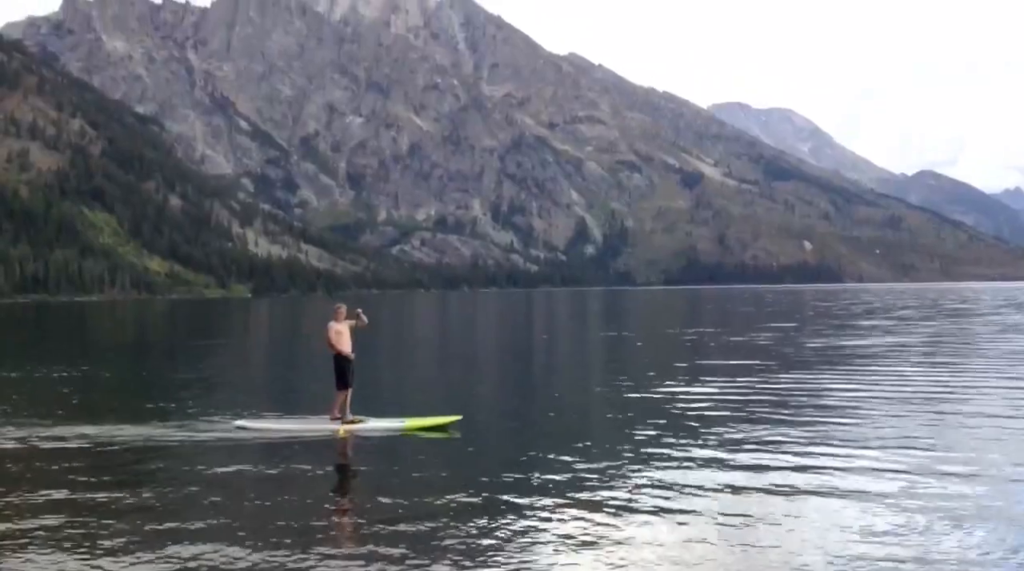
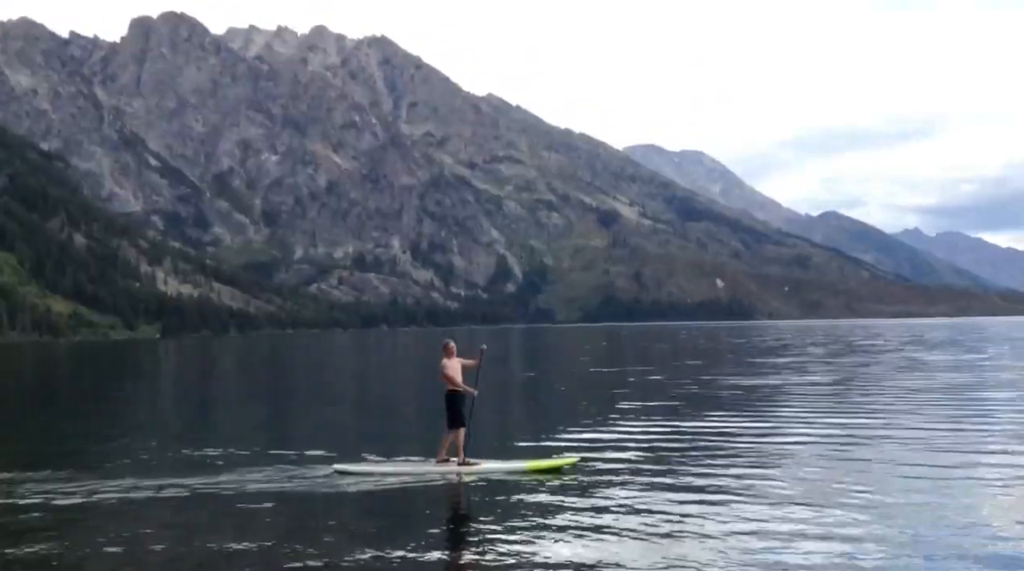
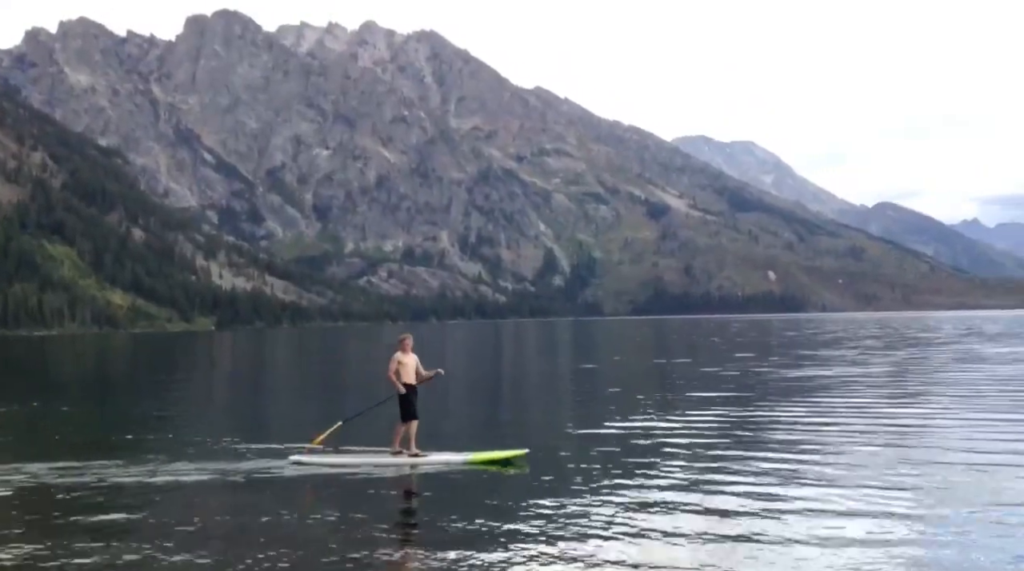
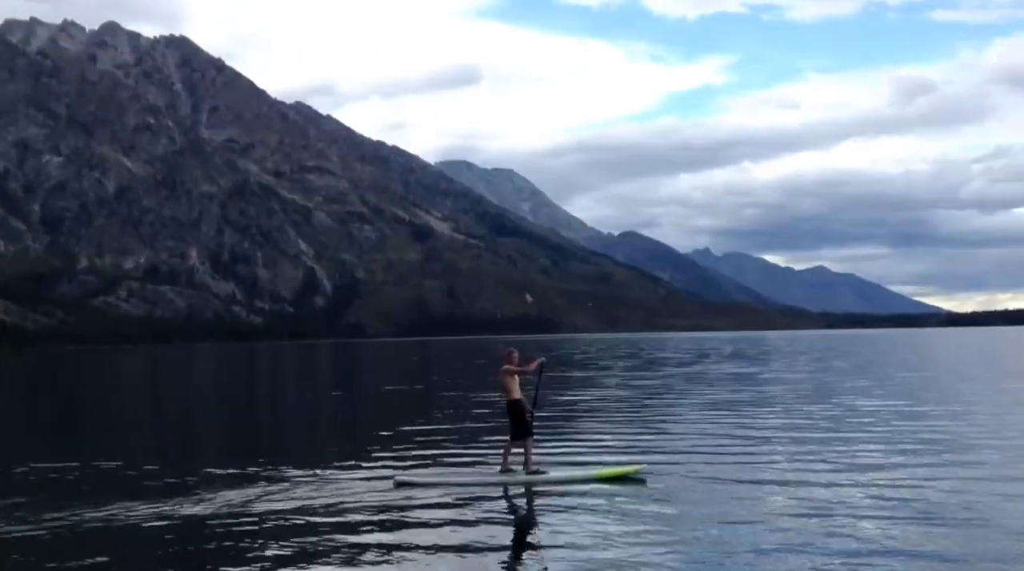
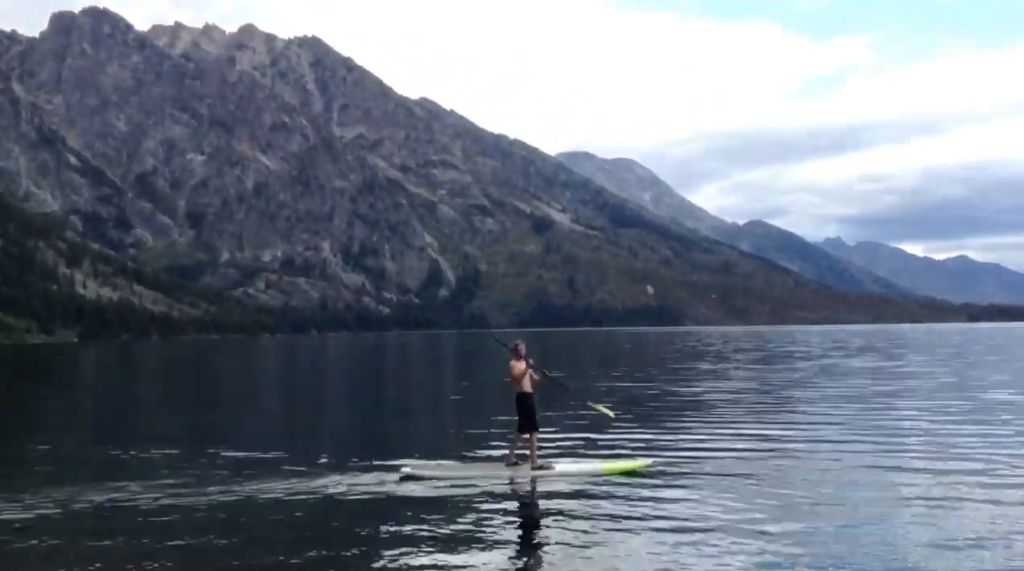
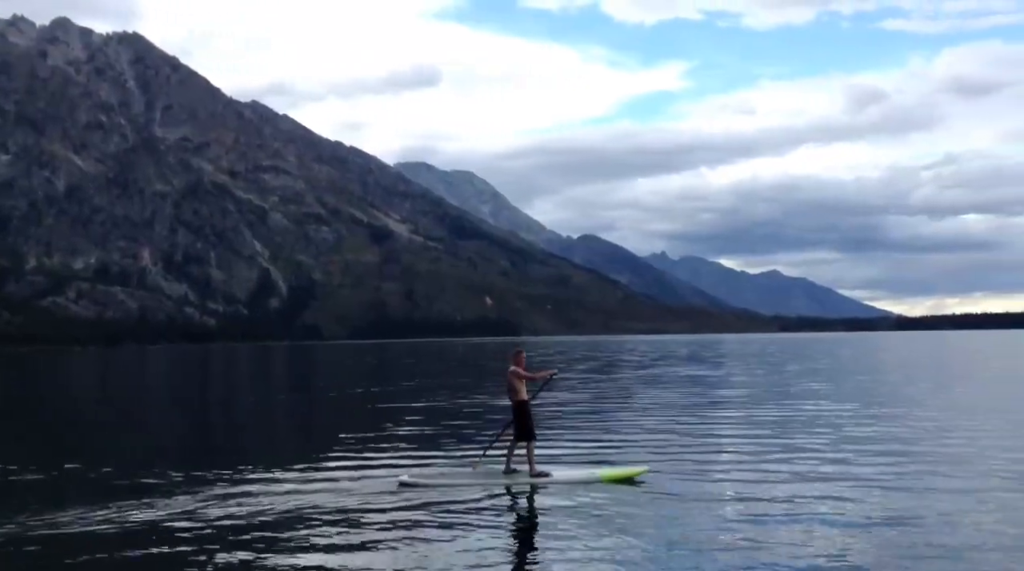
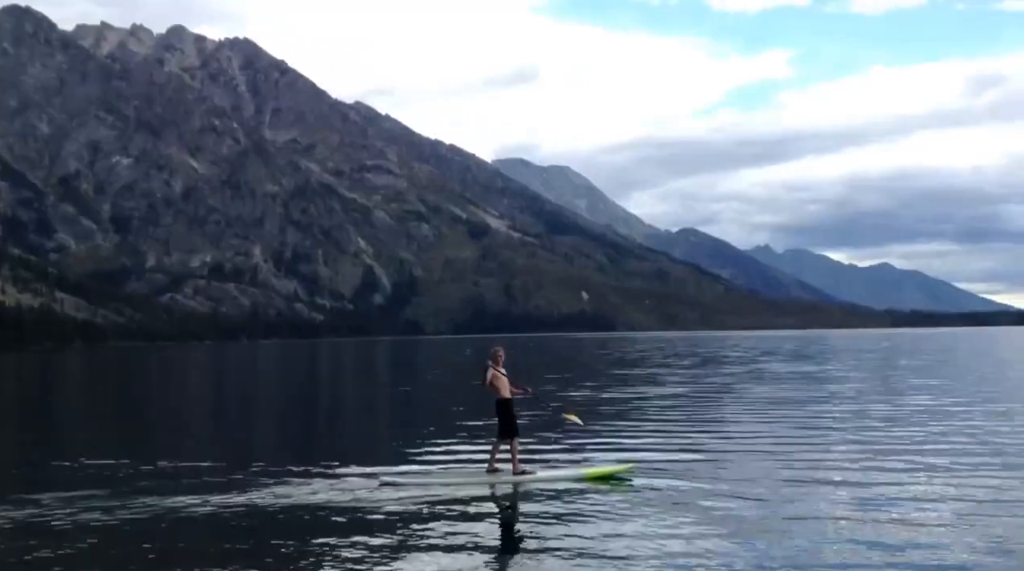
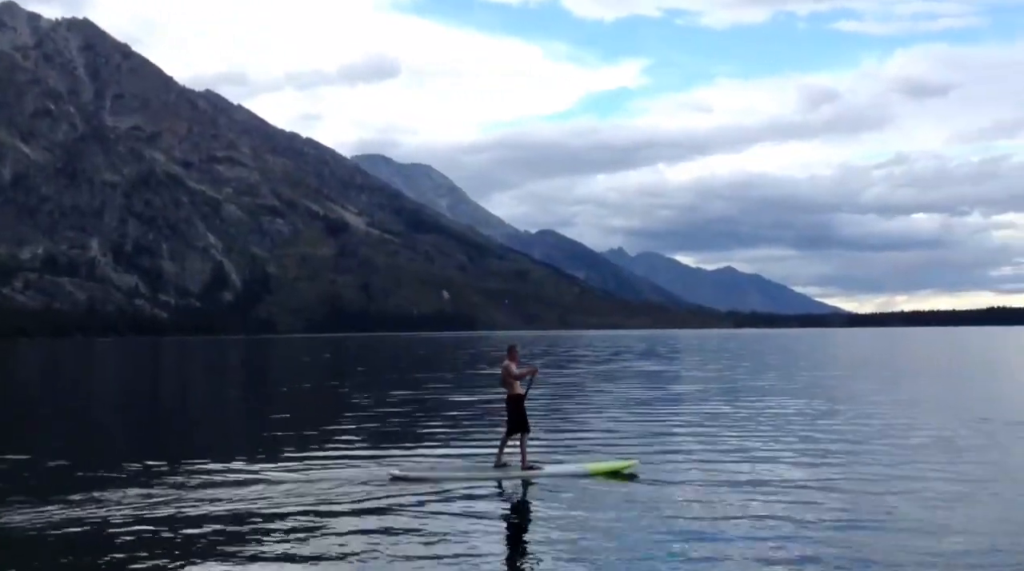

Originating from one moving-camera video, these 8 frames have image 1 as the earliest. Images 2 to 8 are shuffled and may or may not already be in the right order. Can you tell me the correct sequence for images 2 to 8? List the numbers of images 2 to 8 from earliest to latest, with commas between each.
3, 2, 5, 7, 4, 6, 8
